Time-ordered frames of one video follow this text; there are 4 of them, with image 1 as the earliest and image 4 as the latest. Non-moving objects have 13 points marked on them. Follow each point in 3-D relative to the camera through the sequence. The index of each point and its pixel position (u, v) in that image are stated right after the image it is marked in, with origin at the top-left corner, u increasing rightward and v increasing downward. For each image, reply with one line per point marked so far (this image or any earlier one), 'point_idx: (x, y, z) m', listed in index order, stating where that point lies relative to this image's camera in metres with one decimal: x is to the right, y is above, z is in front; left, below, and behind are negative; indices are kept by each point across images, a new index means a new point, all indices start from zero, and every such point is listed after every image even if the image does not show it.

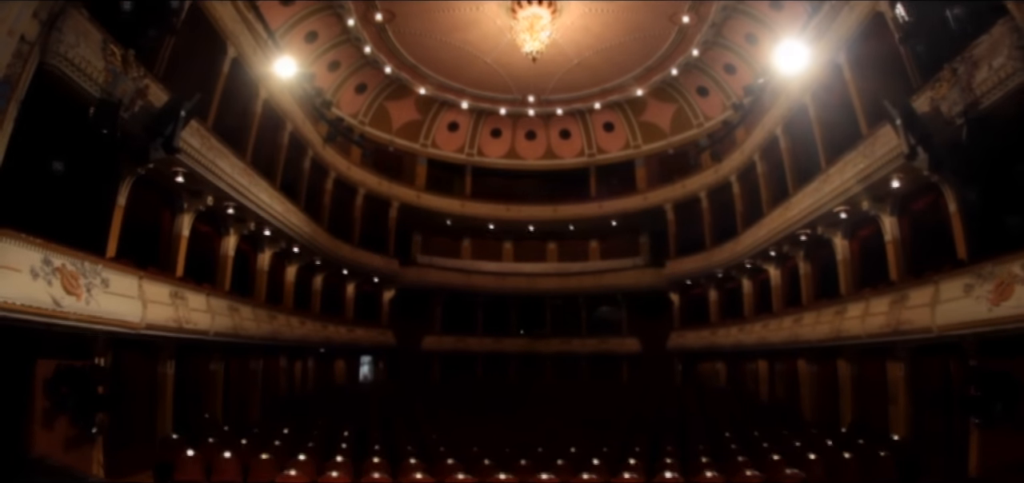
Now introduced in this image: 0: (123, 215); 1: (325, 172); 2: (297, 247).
0: (-6.0, +0.4, +9.4) m
1: (-5.4, +2.0, +17.8) m
2: (-5.3, -0.2, +15.0) m
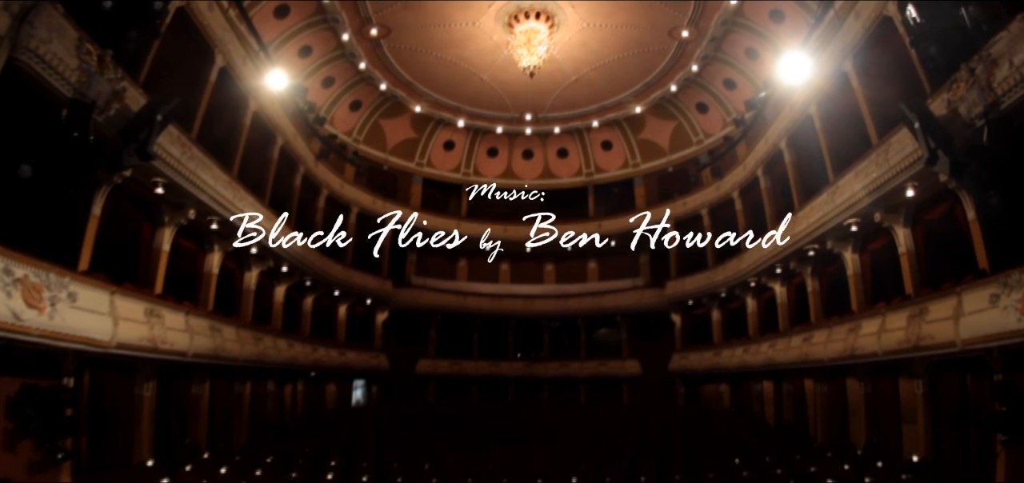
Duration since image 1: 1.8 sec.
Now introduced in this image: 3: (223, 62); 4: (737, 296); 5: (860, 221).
0: (-6.0, +0.2, +8.9) m
1: (-5.5, +1.5, +17.3) m
2: (-5.3, -0.6, +14.5) m
3: (-5.5, +3.4, +11.6) m
4: (+6.3, -1.5, +17.0) m
5: (+6.0, +0.3, +10.7) m
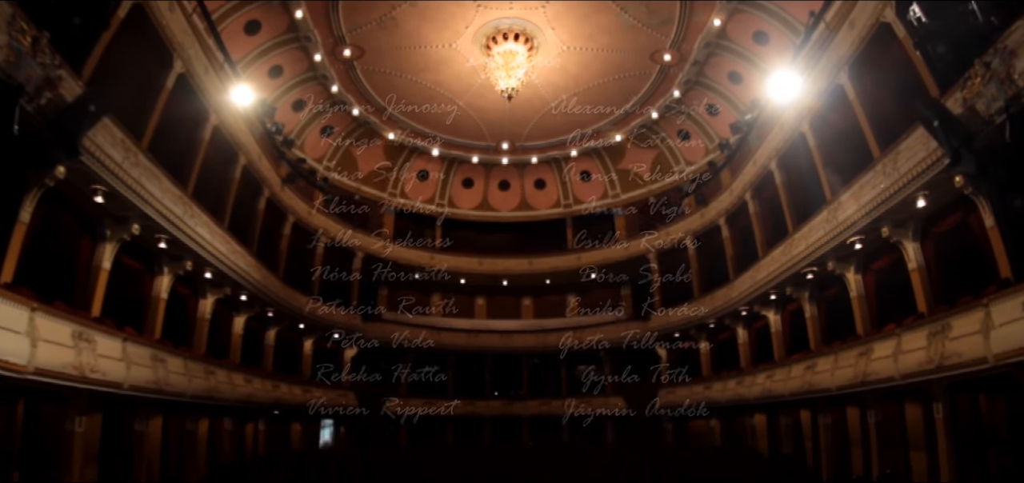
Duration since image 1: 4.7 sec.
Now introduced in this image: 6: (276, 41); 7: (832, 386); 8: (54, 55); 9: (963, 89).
0: (-6.1, +0.1, +7.8) m
1: (-6.1, +0.7, +16.3) m
2: (-5.8, -1.2, +13.3) m
3: (-5.7, +3.0, +10.7) m
4: (+5.7, -2.3, +16.4) m
5: (+5.8, +0.1, +10.2) m
6: (-5.3, +4.6, +13.9) m
7: (+5.5, -2.5, +10.6) m
8: (-5.2, +2.1, +7.0) m
9: (+5.5, +1.8, +7.5) m
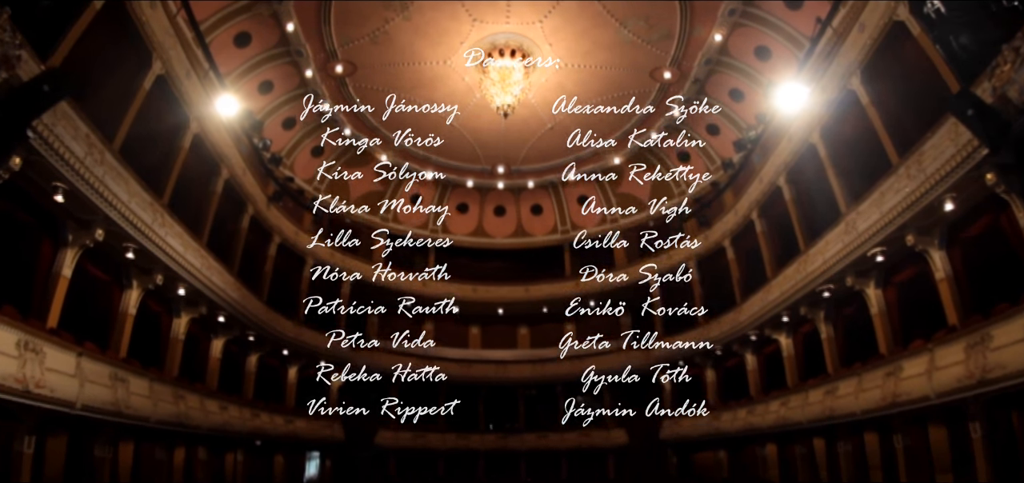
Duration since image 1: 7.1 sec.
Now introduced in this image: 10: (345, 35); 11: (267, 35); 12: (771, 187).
0: (-6.2, +0.1, +7.1) m
1: (-6.2, +0.1, +15.6) m
2: (-5.8, -1.5, +12.5) m
3: (-5.8, +2.8, +10.2) m
4: (+5.6, -2.8, +15.6) m
5: (+5.7, -0.1, +9.5) m
6: (-5.4, +4.2, +13.5) m
7: (+5.4, -2.7, +9.8) m
8: (-5.2, +2.2, +6.4) m
9: (+5.5, +1.8, +7.0) m
10: (-3.6, +4.6, +13.4) m
11: (-5.2, +4.4, +13.0) m
12: (+5.6, +1.2, +13.4) m
